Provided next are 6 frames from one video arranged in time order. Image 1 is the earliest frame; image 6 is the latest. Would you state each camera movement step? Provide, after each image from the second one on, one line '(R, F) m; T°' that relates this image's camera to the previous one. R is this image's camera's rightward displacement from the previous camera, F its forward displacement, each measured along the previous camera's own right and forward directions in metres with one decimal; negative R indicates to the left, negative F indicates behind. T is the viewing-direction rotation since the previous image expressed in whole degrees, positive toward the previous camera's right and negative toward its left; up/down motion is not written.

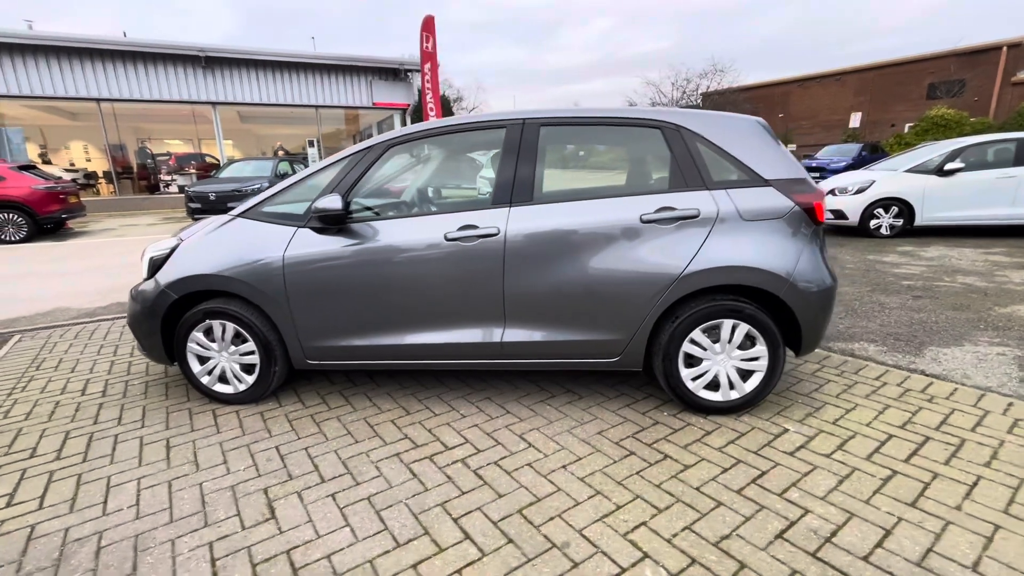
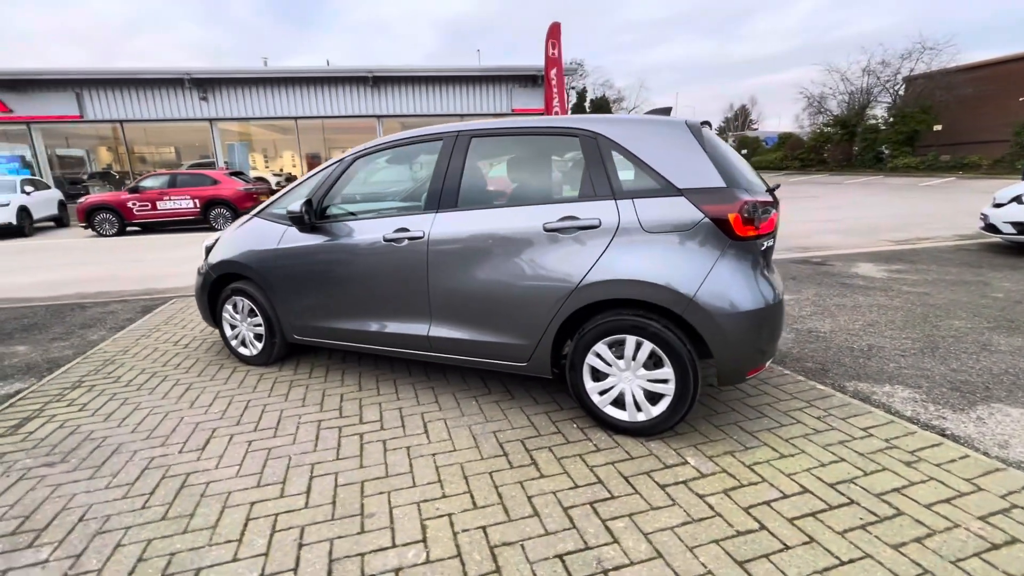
(+1.5, +0.1) m; -18°
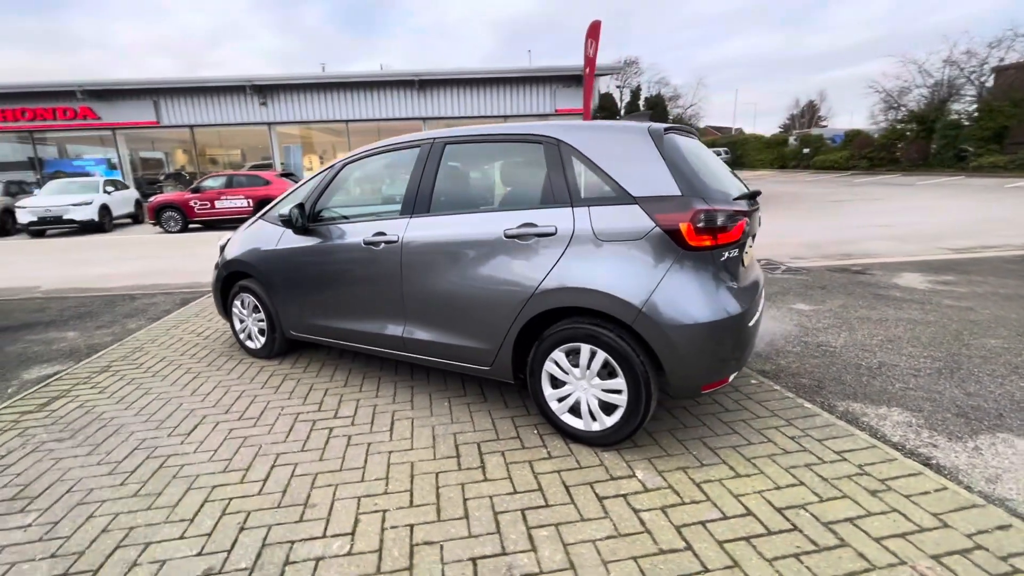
(+0.5, 0.0) m; -6°
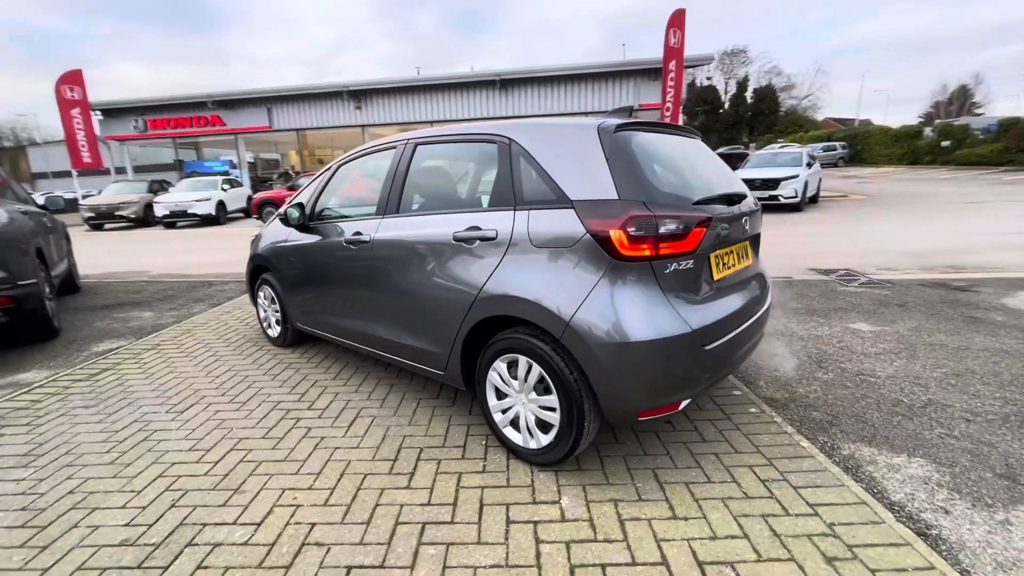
(+0.8, +0.2) m; -11°
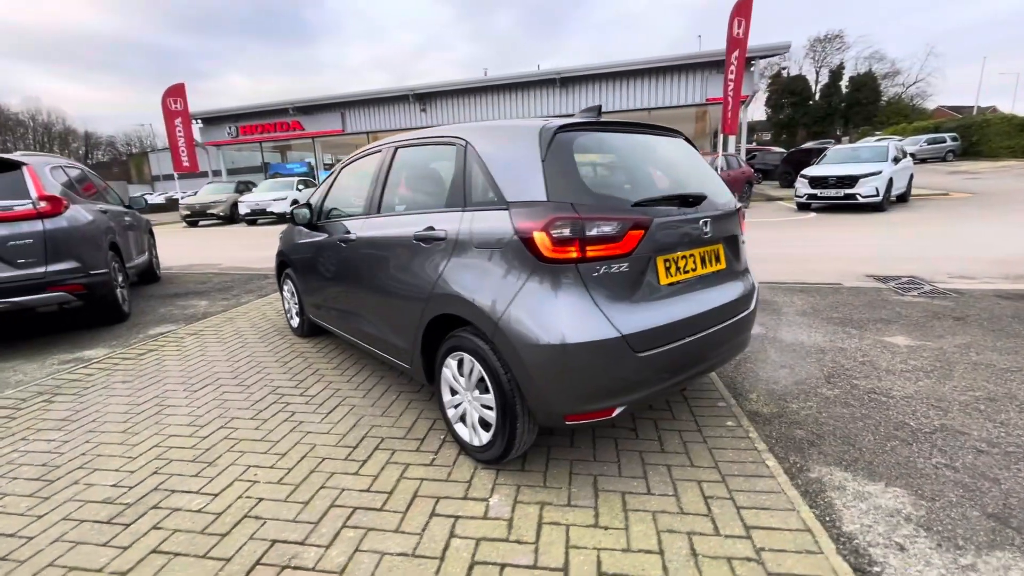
(+0.7, 0.0) m; -8°
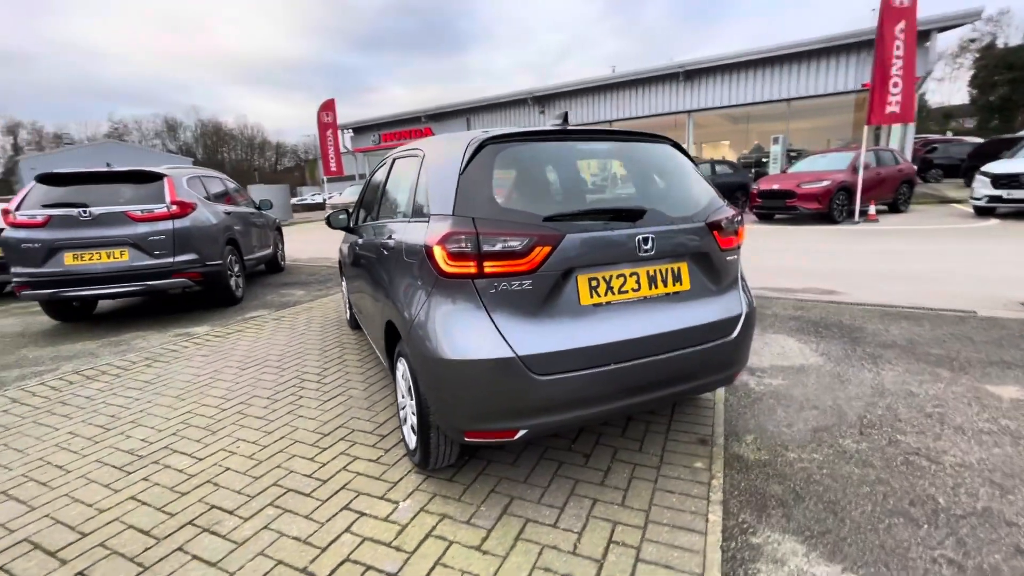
(+1.0, +0.2) m; -15°
